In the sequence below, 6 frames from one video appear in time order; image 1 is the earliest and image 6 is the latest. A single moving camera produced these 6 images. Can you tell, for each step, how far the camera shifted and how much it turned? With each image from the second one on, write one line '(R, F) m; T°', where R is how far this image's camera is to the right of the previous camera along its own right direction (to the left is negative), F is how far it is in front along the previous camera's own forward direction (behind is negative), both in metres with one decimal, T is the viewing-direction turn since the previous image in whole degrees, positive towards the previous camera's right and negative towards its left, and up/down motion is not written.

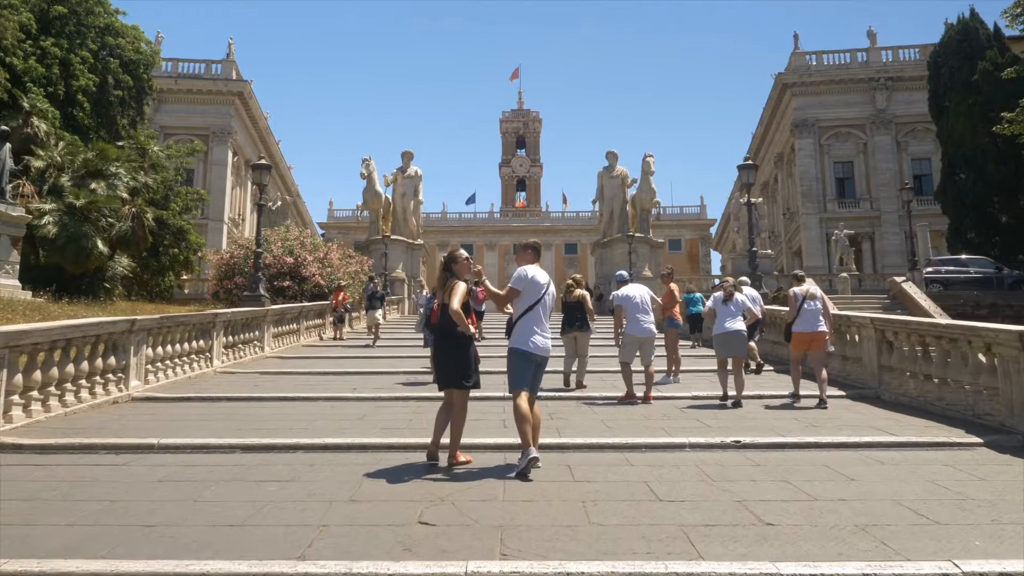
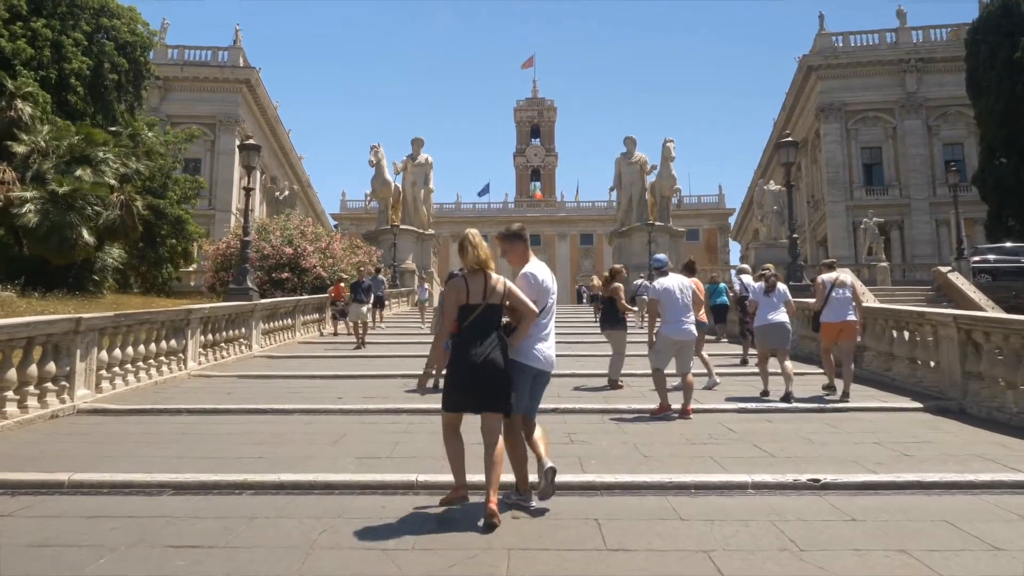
(0.0, +1.3) m; -1°
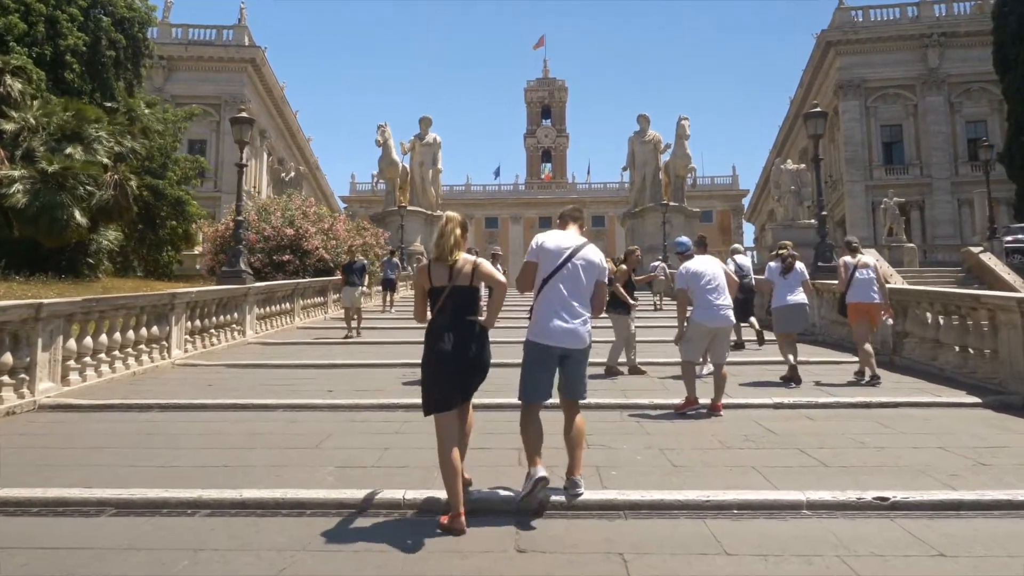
(0.0, +0.8) m; -1°
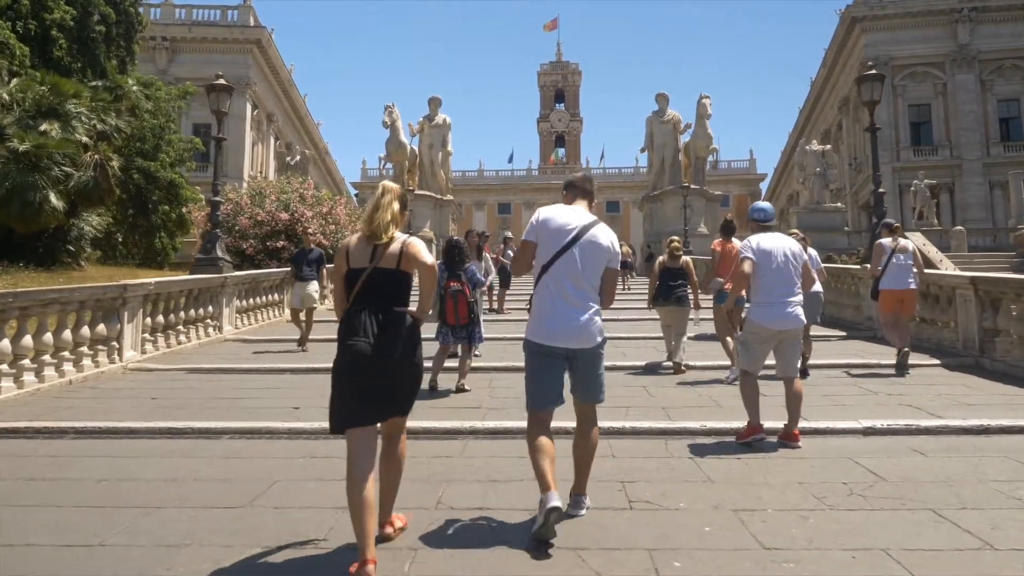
(0.0, +1.4) m; -1°
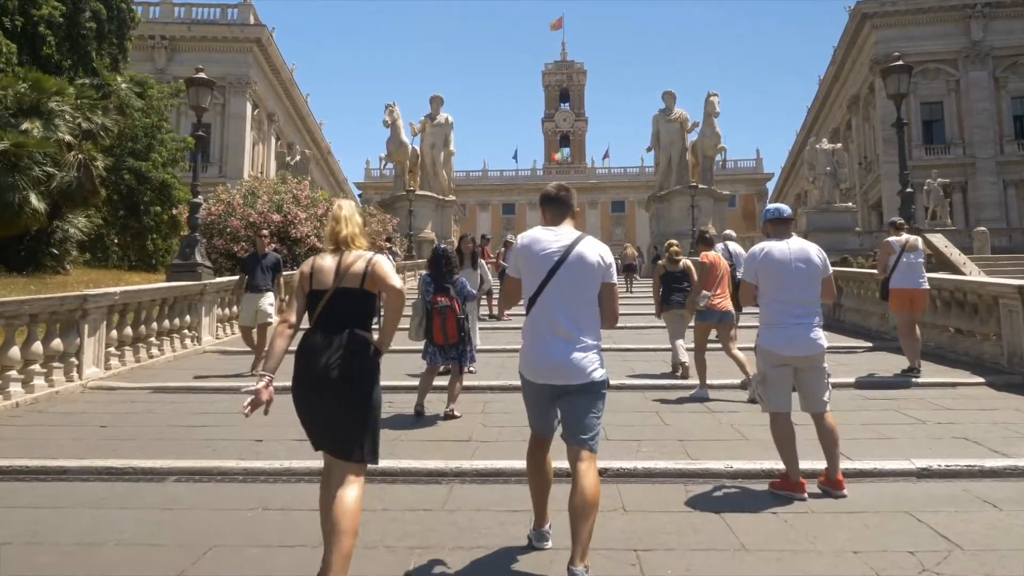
(+0.1, +0.7) m; 0°
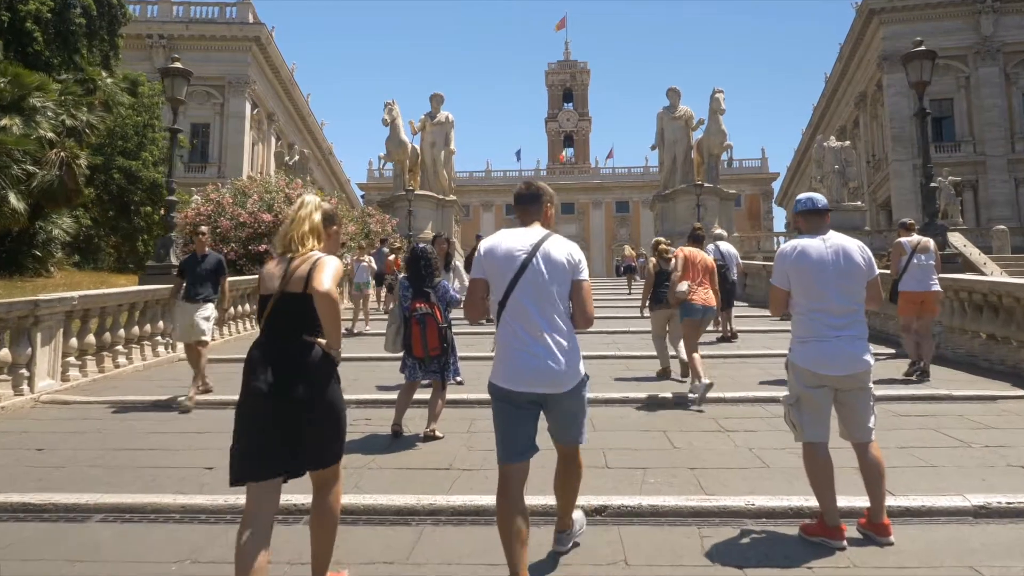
(+0.1, +0.6) m; 0°
